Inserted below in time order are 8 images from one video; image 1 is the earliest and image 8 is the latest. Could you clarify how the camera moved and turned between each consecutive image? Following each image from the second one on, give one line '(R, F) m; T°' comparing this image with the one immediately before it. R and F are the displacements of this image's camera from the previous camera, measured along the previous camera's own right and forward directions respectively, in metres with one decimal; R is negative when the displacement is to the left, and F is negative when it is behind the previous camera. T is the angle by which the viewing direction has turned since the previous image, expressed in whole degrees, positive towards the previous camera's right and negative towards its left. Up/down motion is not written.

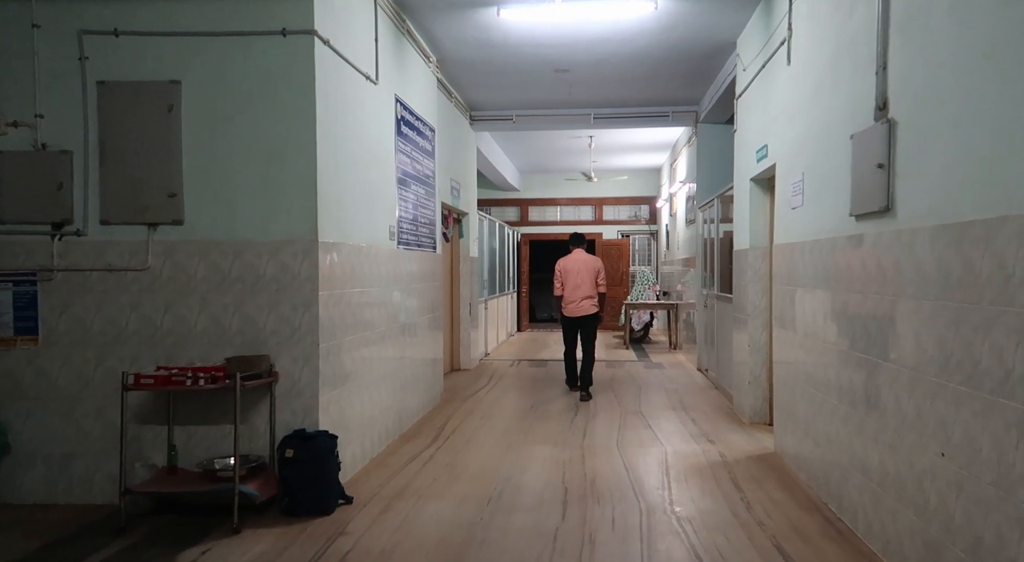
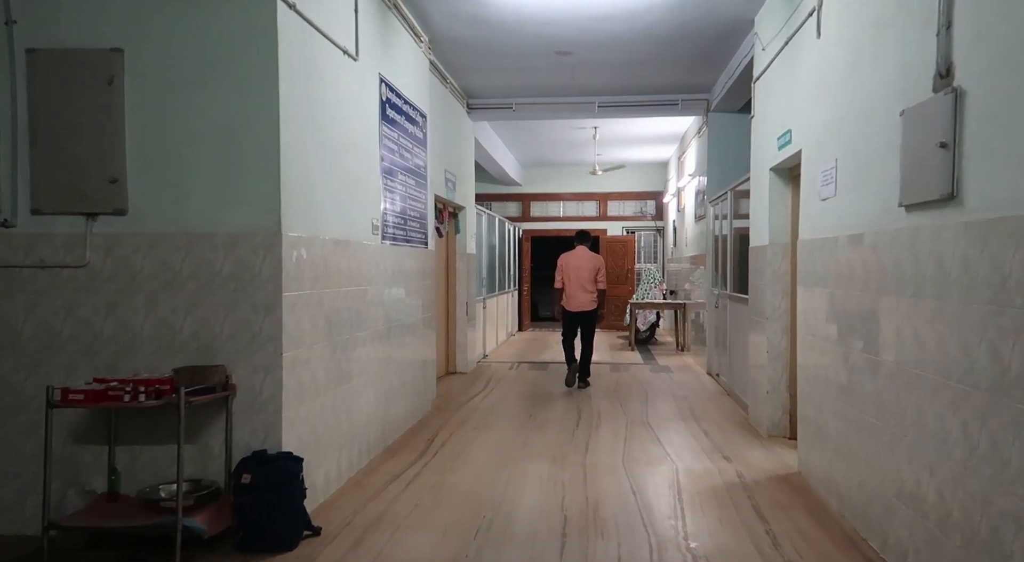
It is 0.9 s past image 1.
(+0.1, +0.4) m; 0°
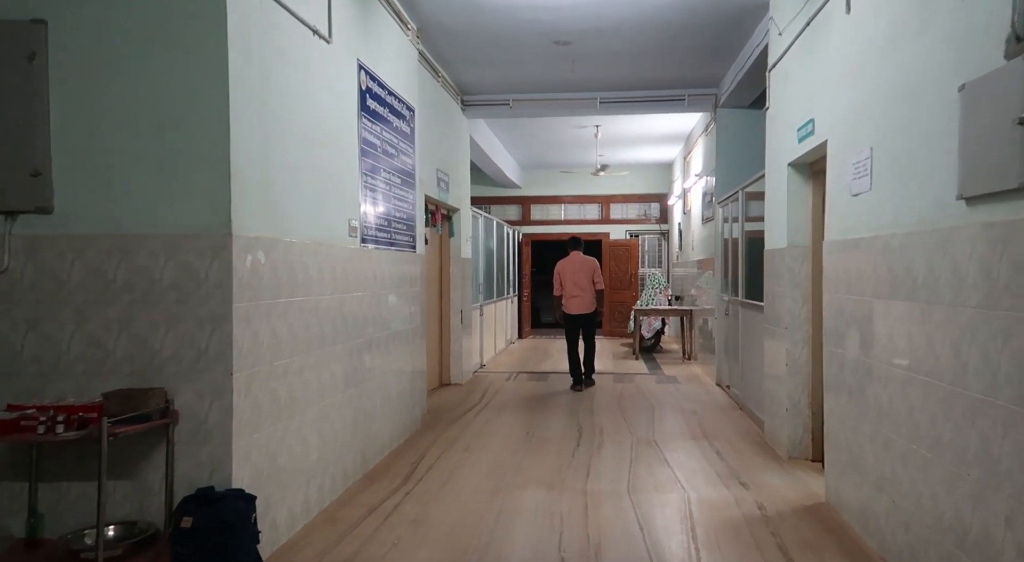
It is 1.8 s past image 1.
(+0.1, +0.4) m; 0°
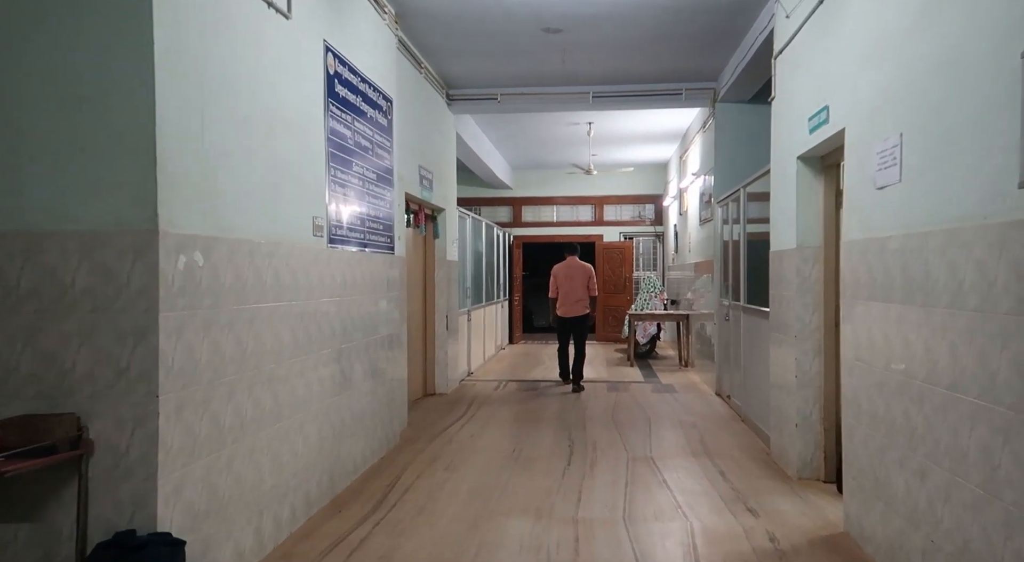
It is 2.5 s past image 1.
(+0.1, +0.4) m; +1°
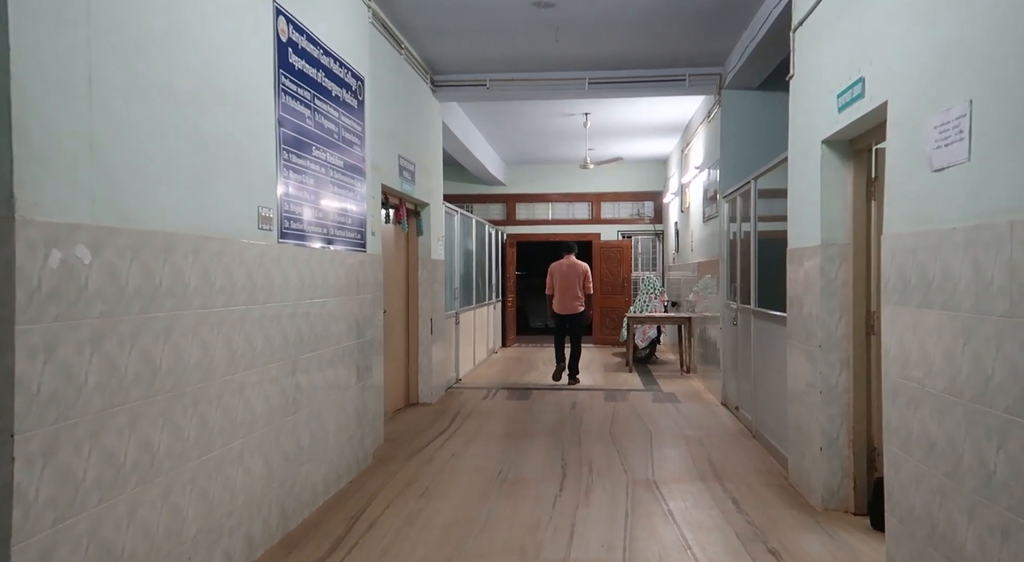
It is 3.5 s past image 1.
(+0.1, +0.5) m; 0°
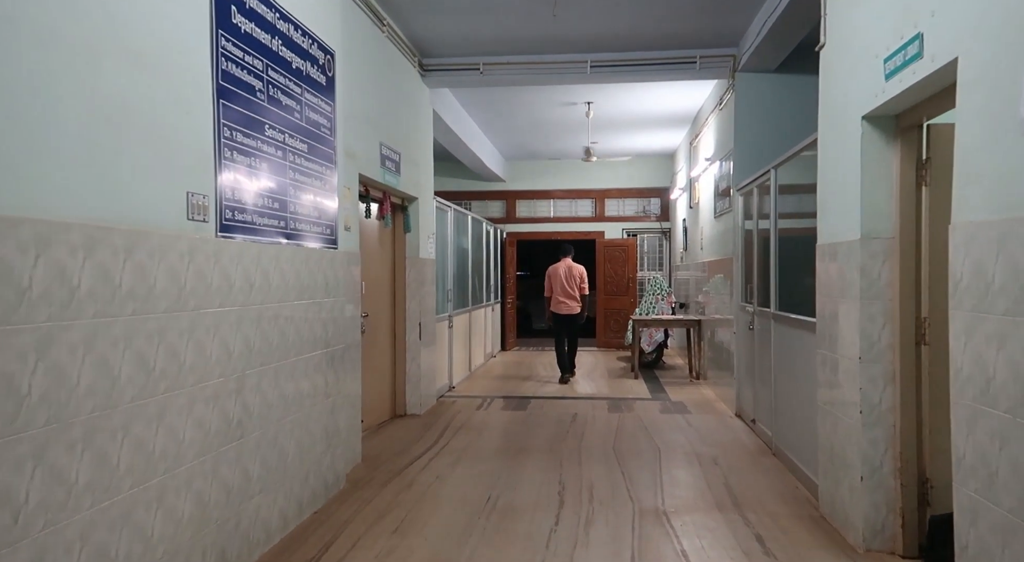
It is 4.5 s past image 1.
(+0.1, +0.5) m; 0°
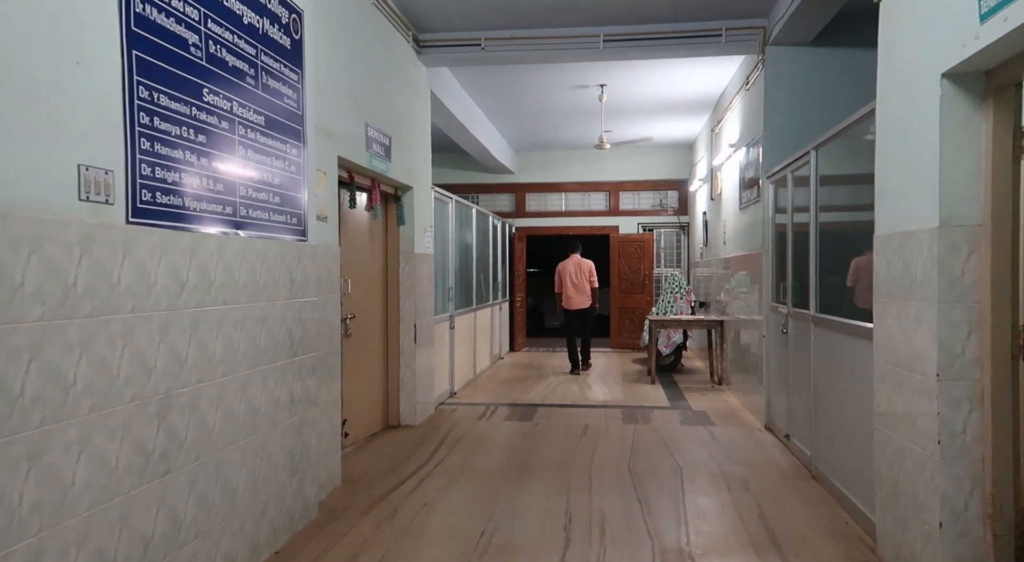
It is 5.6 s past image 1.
(+0.1, +0.6) m; -1°
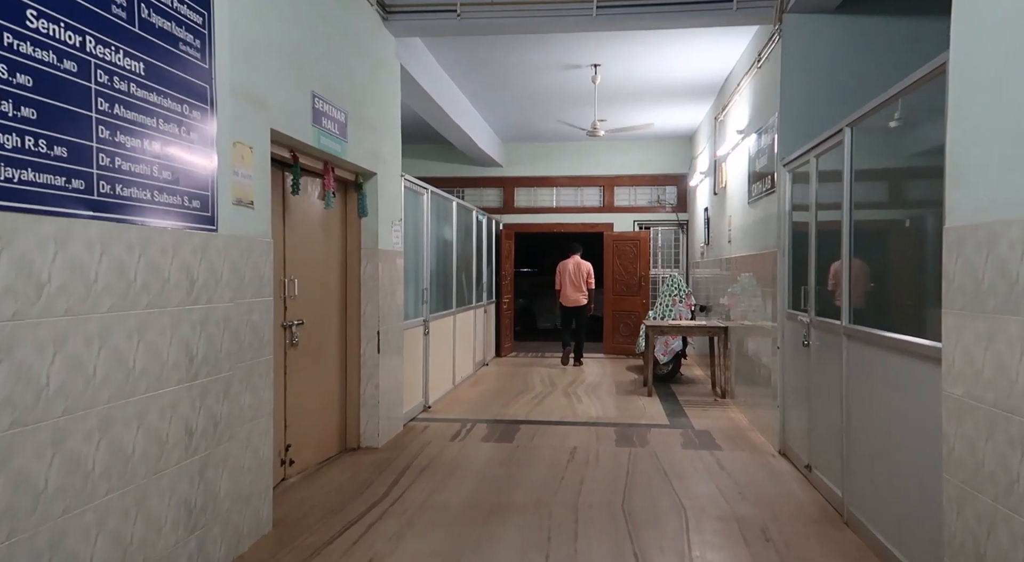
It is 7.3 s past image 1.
(+0.1, +0.7) m; 0°
